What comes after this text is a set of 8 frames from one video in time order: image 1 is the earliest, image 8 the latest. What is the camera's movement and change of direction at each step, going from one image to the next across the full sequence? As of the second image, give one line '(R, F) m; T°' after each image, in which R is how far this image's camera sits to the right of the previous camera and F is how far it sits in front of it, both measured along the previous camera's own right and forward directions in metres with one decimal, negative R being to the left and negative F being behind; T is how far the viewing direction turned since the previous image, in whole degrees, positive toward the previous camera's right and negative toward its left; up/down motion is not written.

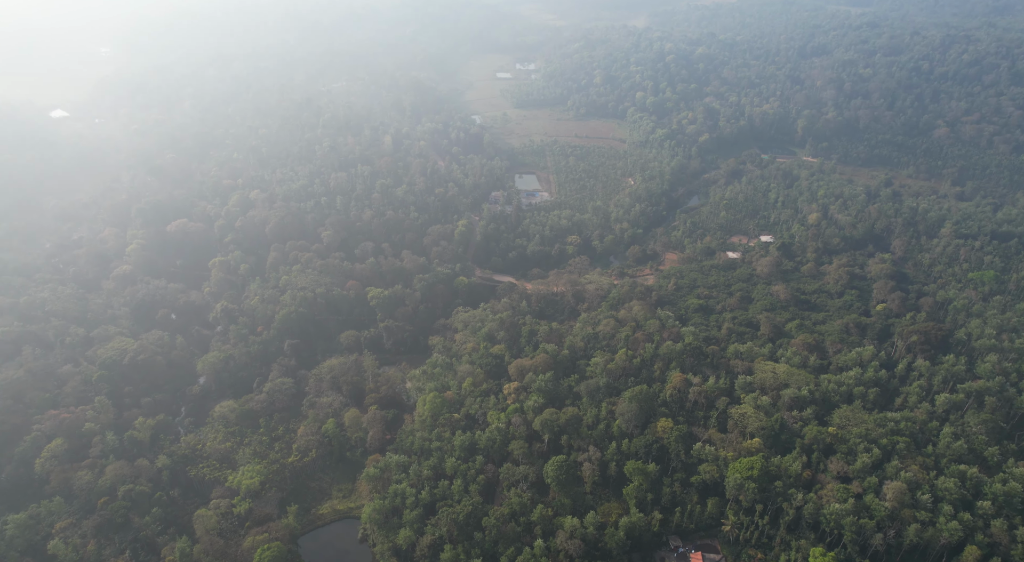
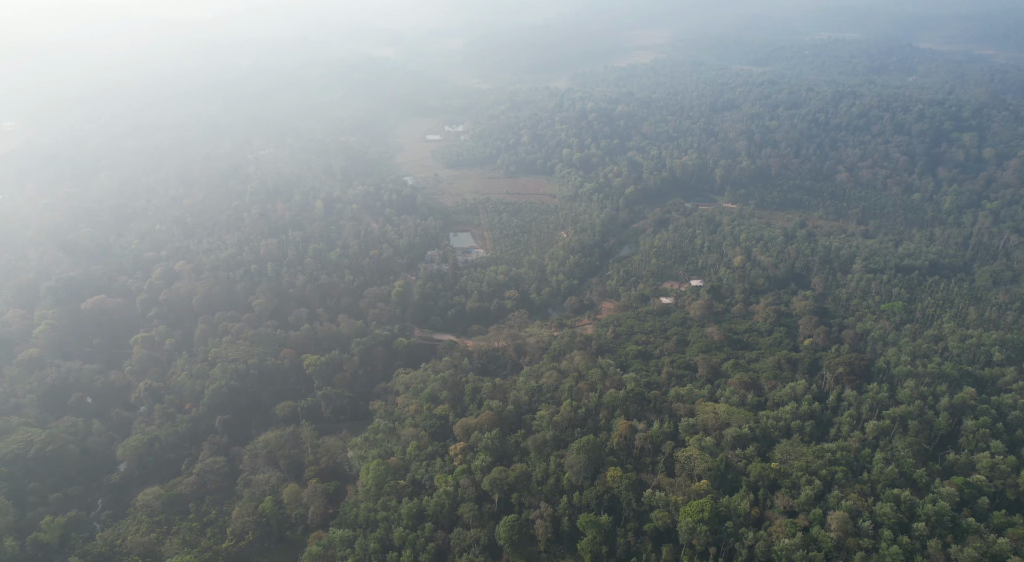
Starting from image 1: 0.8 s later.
(-0.3, 0.0) m; +6°
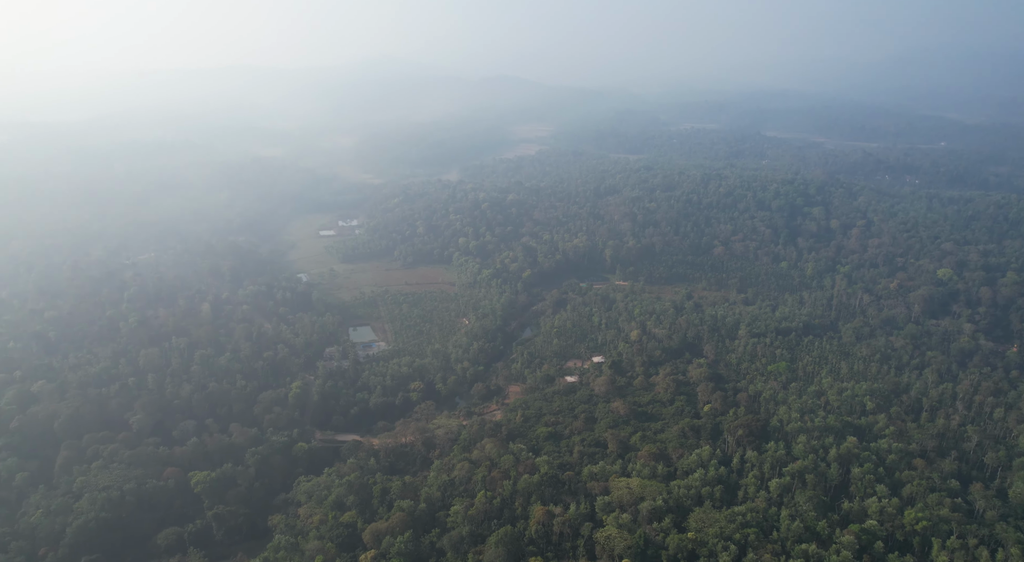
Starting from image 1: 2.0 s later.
(-0.5, 0.0) m; +10°
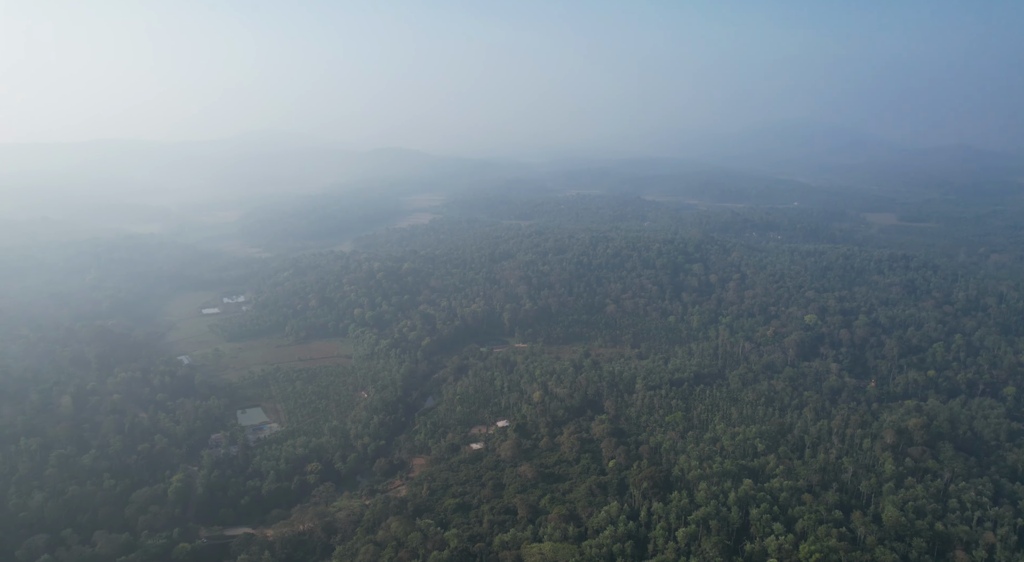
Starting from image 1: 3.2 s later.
(-0.5, 0.0) m; +10°
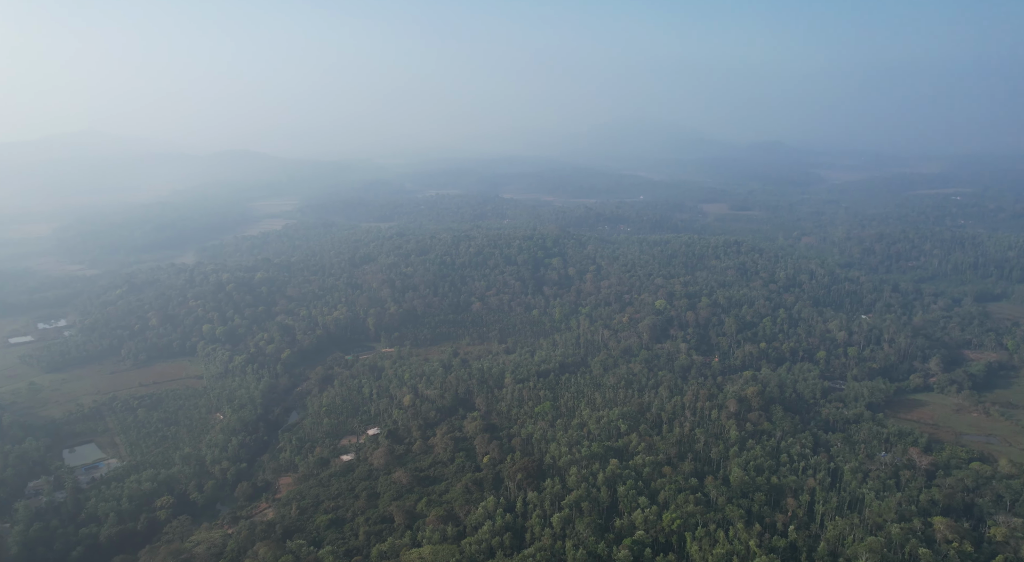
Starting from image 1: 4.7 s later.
(-0.6, 0.0) m; +13°
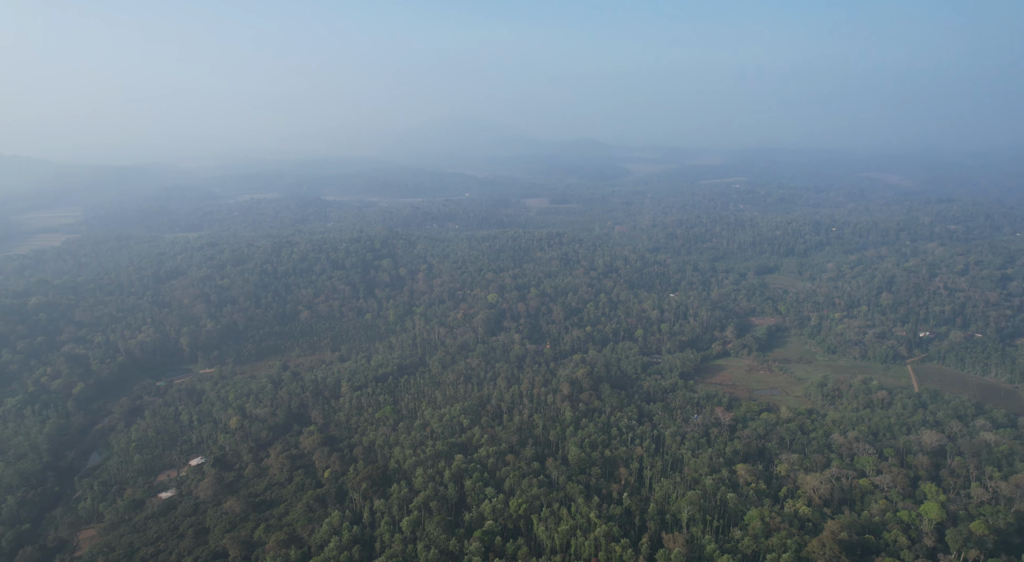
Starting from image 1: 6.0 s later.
(-0.7, +0.1) m; +16°
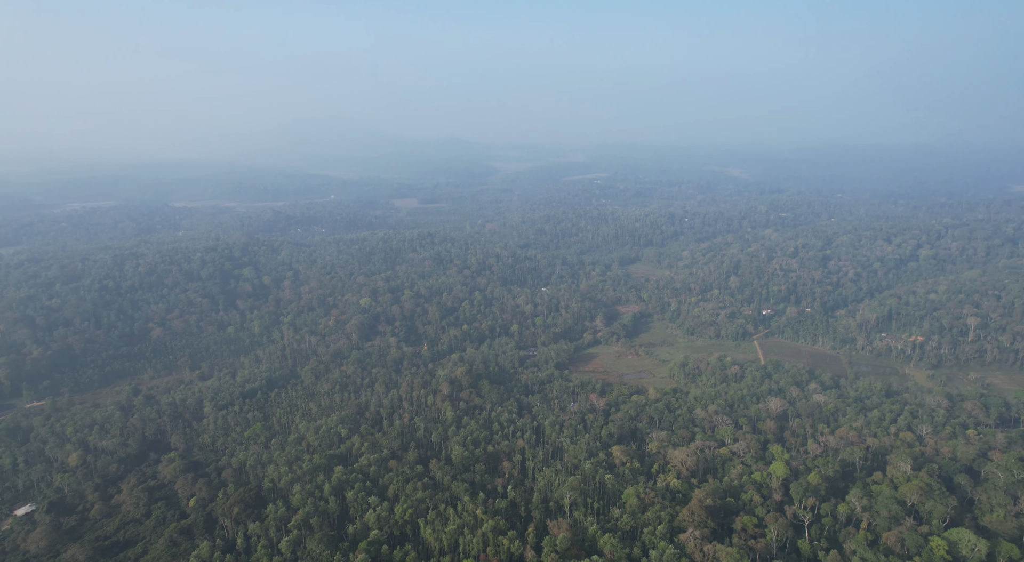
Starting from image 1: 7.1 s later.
(-0.6, +0.1) m; +12°
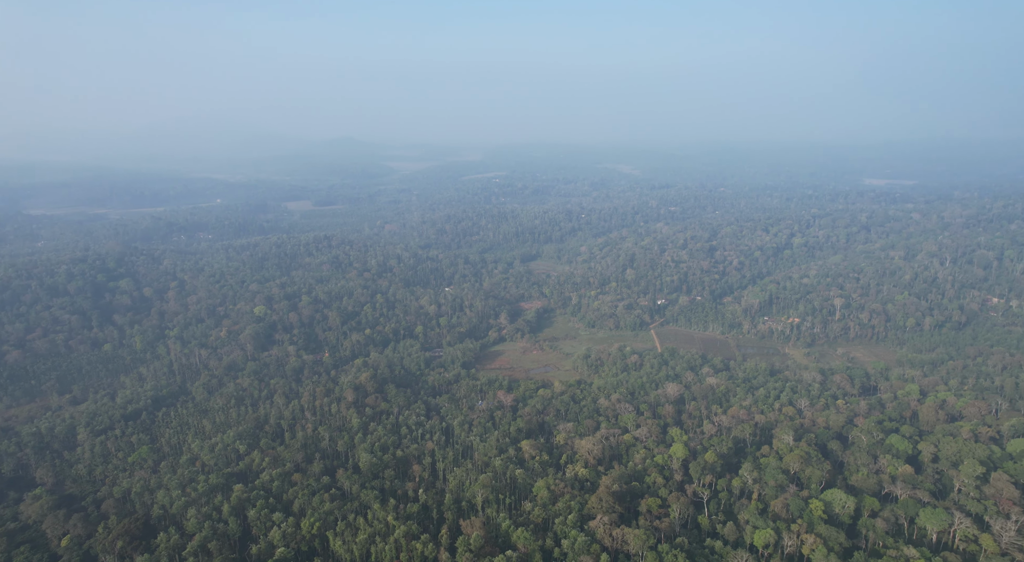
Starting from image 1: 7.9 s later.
(-0.2, 0.0) m; +9°
